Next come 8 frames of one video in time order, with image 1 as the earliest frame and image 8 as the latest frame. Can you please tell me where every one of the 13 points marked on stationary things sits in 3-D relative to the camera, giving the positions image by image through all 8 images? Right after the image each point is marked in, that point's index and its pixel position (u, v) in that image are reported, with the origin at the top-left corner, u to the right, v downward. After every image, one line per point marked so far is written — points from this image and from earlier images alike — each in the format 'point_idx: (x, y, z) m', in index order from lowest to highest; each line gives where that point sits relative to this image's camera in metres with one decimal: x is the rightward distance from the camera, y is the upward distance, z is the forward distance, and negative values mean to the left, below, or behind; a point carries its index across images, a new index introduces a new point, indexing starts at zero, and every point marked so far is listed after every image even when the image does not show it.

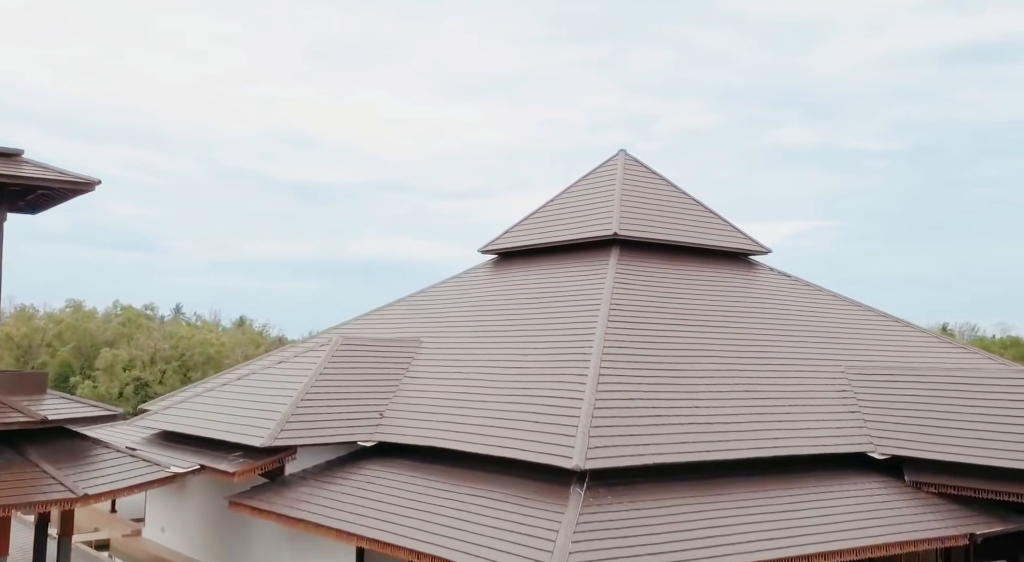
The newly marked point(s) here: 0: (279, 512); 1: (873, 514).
0: (-3.5, -3.7, +14.4) m
1: (+5.7, -3.6, +13.9) m
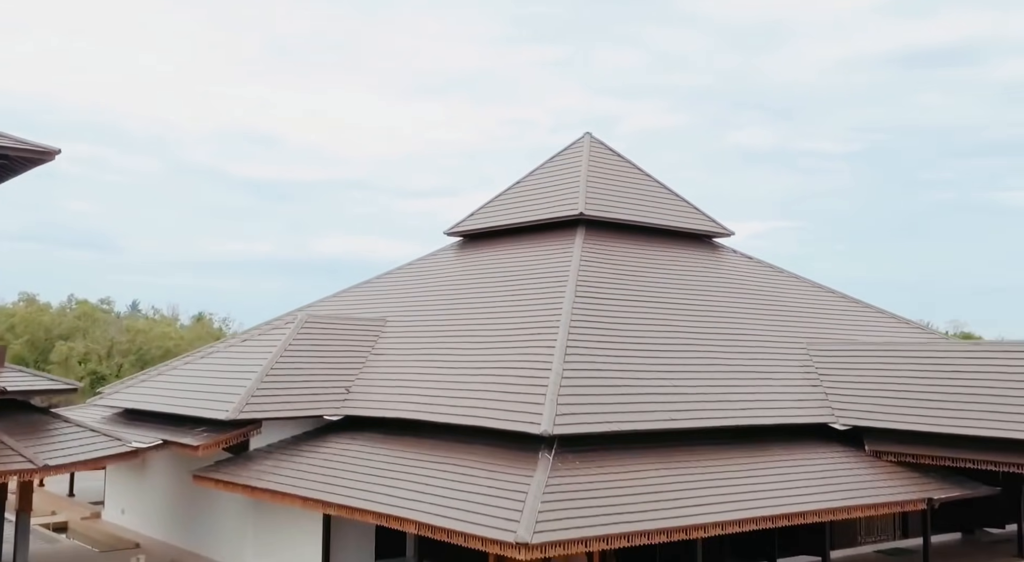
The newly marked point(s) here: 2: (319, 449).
0: (-4.0, -3.2, +14.3) m
1: (+5.2, -3.1, +14.2) m
2: (-3.2, -2.8, +15.0) m
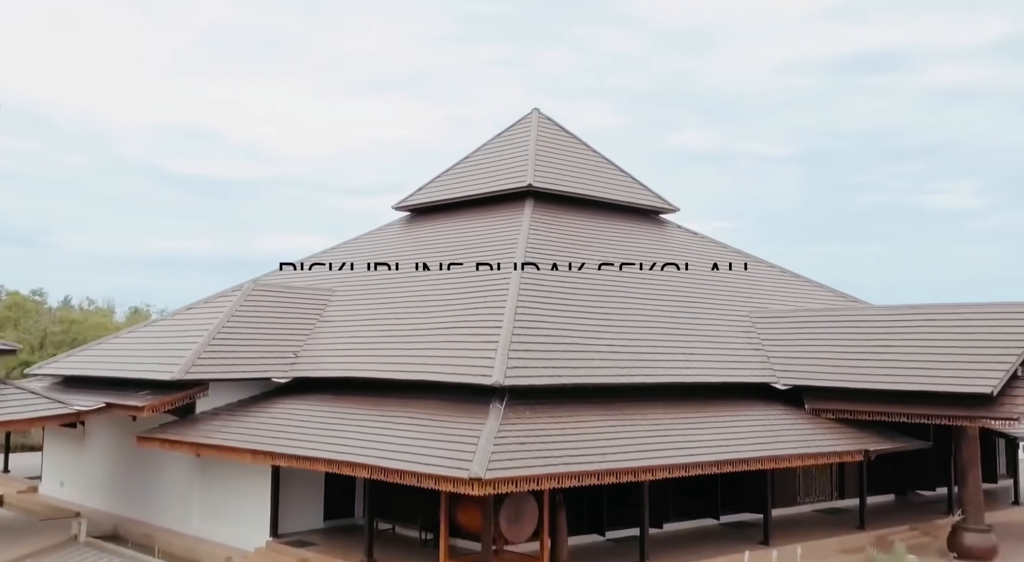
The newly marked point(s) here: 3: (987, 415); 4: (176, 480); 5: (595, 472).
0: (-4.8, -2.5, +14.1) m
1: (+4.4, -2.5, +14.6) m
2: (-4.1, -2.2, +14.9) m
3: (+7.5, -2.1, +14.0) m
4: (-5.8, -3.4, +15.4) m
5: (+1.1, -2.4, +11.7) m
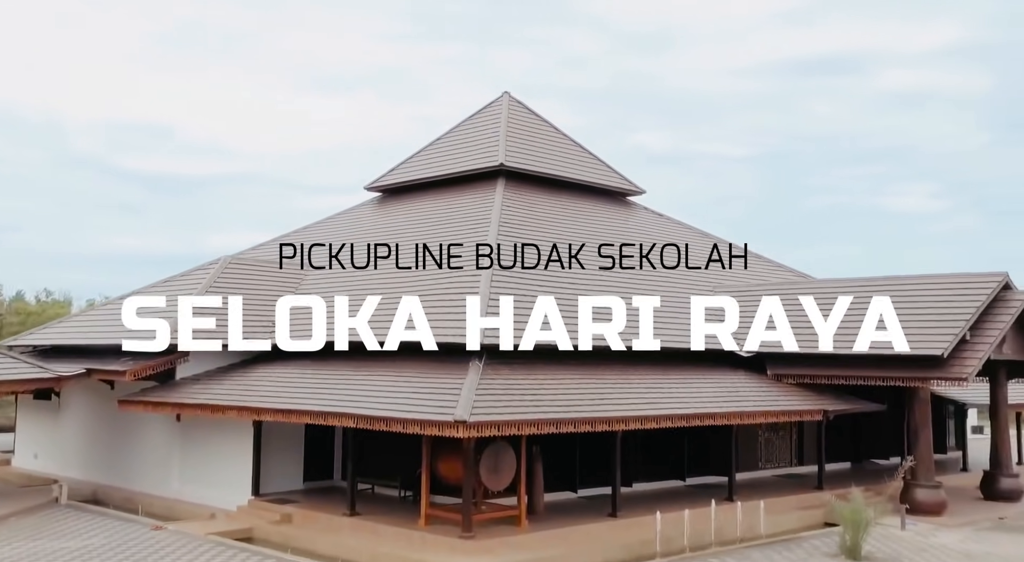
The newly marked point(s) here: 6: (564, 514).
0: (-5.2, -2.0, +14.4) m
1: (+3.9, -1.9, +15.3) m
2: (-4.5, -1.6, +15.2) m
3: (+7.1, -1.6, +14.8) m
4: (-6.3, -2.9, +15.6) m
5: (+0.9, -1.9, +12.2) m
6: (+0.8, -3.4, +12.8) m
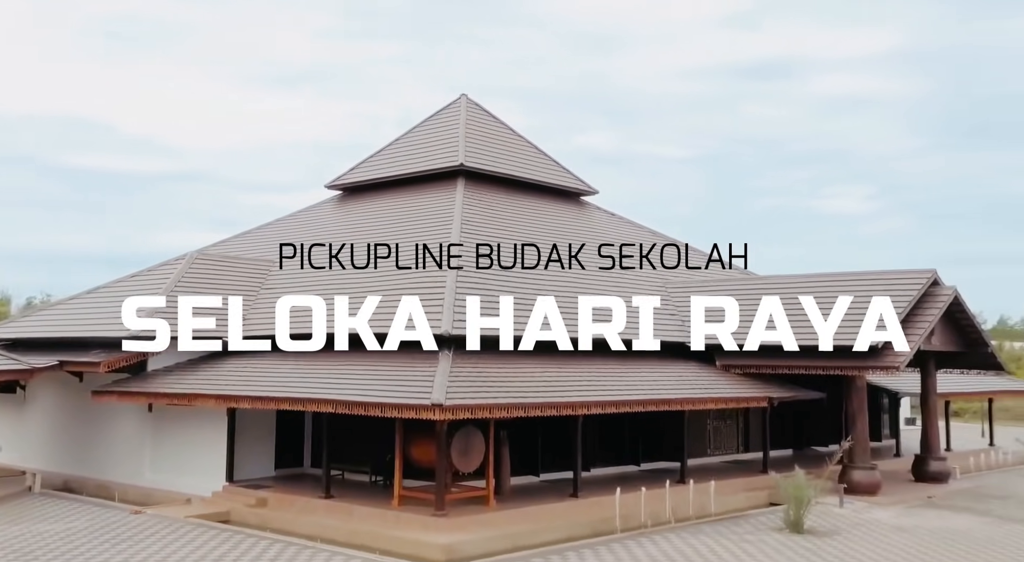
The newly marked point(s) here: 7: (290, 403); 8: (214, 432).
0: (-5.8, -1.9, +14.8) m
1: (+3.3, -1.8, +16.2) m
2: (-5.1, -1.5, +15.7) m
3: (+6.5, -1.5, +15.9) m
4: (-6.9, -2.8, +16.0) m
5: (+0.4, -1.8, +13.0) m
6: (+0.3, -3.3, +13.6) m
7: (-3.4, -1.9, +13.6) m
8: (-5.0, -2.5, +14.9) m
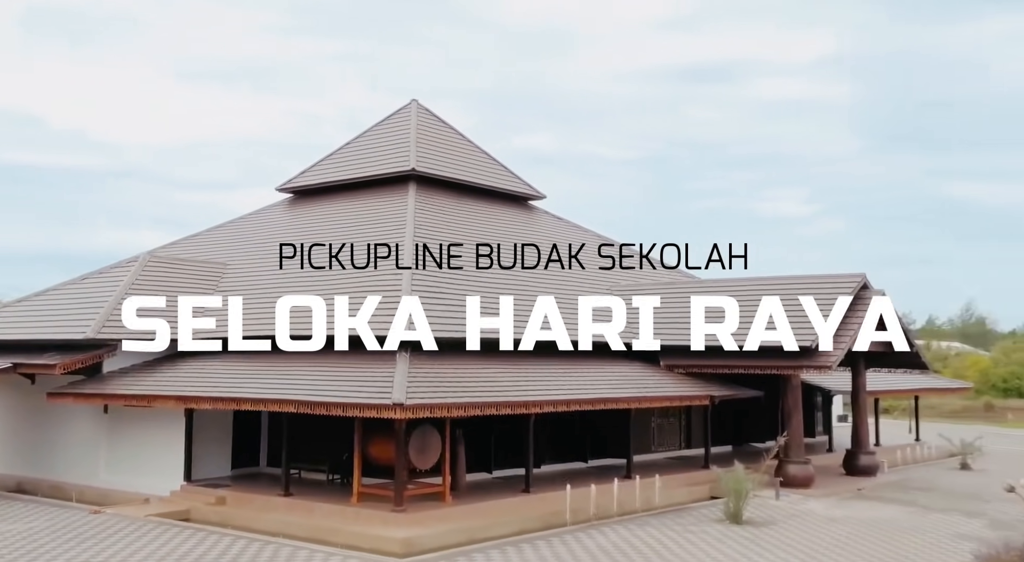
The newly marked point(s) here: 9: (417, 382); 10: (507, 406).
0: (-6.5, -1.9, +14.9) m
1: (+2.4, -1.9, +16.9) m
2: (-6.0, -1.6, +15.9) m
3: (+5.6, -1.6, +16.8) m
4: (-7.8, -2.8, +16.0) m
5: (-0.3, -1.9, +13.5) m
6: (-0.4, -3.3, +14.1) m
7: (-4.1, -1.9, +13.9) m
8: (-5.8, -2.6, +15.1) m
9: (-1.4, -1.5, +13.1) m
10: (-0.1, -1.9, +13.7) m
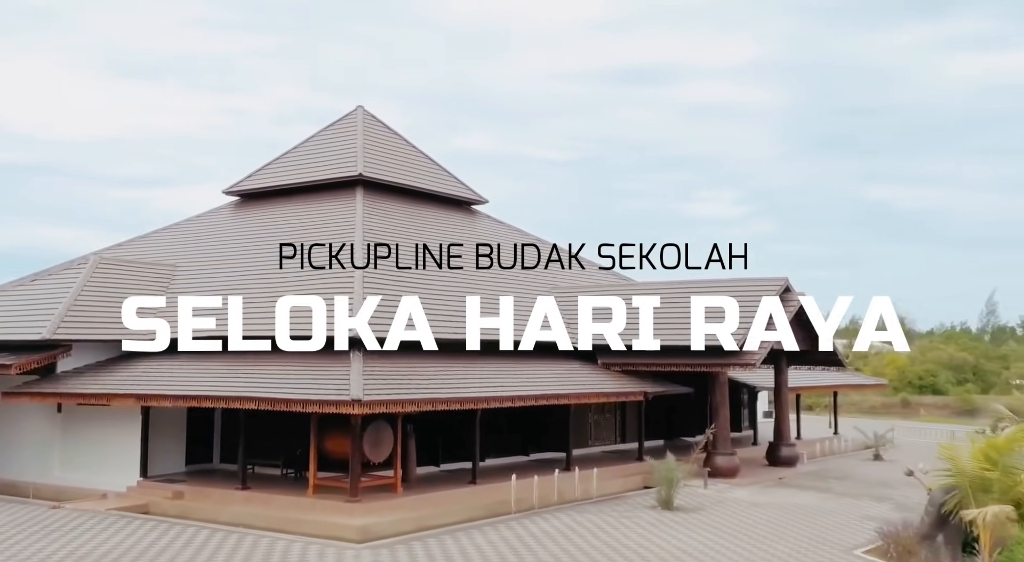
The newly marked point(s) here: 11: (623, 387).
0: (-7.5, -1.9, +15.3) m
1: (+1.3, -2.0, +17.9) m
2: (-6.9, -1.6, +16.3) m
3: (+4.5, -1.6, +18.1) m
4: (-8.8, -2.8, +16.3) m
5: (-1.1, -1.9, +14.3) m
6: (-1.3, -3.4, +14.9) m
7: (-5.0, -2.0, +14.5) m
8: (-6.7, -2.6, +15.5) m
9: (-2.2, -1.5, +13.9) m
10: (-0.9, -2.0, +14.6) m
11: (+2.3, -2.2, +18.4) m
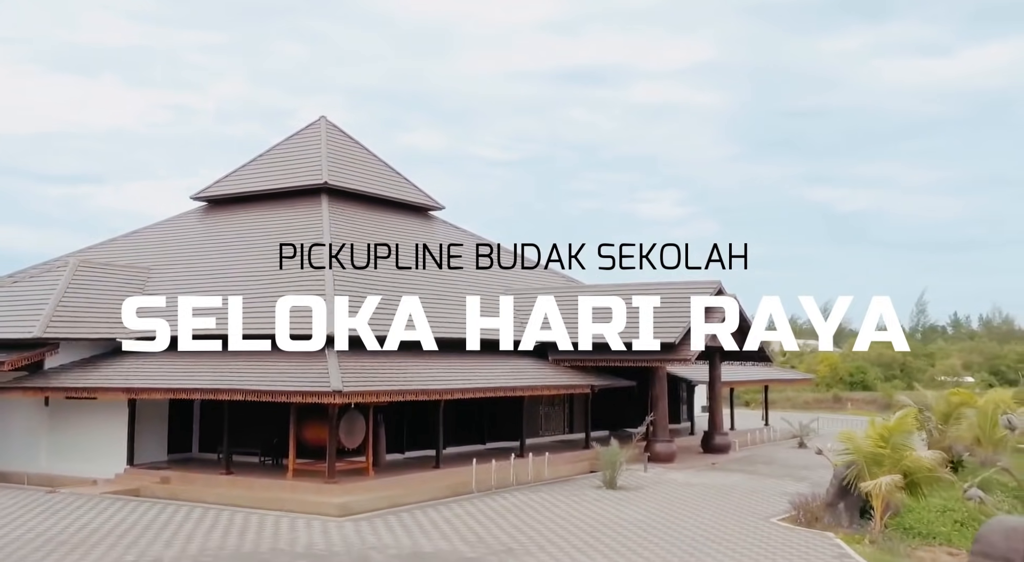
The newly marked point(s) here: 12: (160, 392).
0: (-8.2, -2.0, +16.4) m
1: (+0.4, -2.0, +19.6) m
2: (-7.8, -1.6, +17.4) m
3: (+3.6, -1.7, +19.9) m
4: (-9.6, -2.9, +17.4) m
5: (-1.8, -2.0, +15.9) m
6: (-2.1, -3.4, +16.4) m
7: (-5.7, -2.0, +15.8) m
8: (-7.5, -2.7, +16.7) m
9: (-2.9, -1.6, +15.3) m
10: (-1.7, -2.0, +16.1) m
11: (+1.3, -2.3, +20.1) m
12: (-6.4, -2.0, +16.1) m
